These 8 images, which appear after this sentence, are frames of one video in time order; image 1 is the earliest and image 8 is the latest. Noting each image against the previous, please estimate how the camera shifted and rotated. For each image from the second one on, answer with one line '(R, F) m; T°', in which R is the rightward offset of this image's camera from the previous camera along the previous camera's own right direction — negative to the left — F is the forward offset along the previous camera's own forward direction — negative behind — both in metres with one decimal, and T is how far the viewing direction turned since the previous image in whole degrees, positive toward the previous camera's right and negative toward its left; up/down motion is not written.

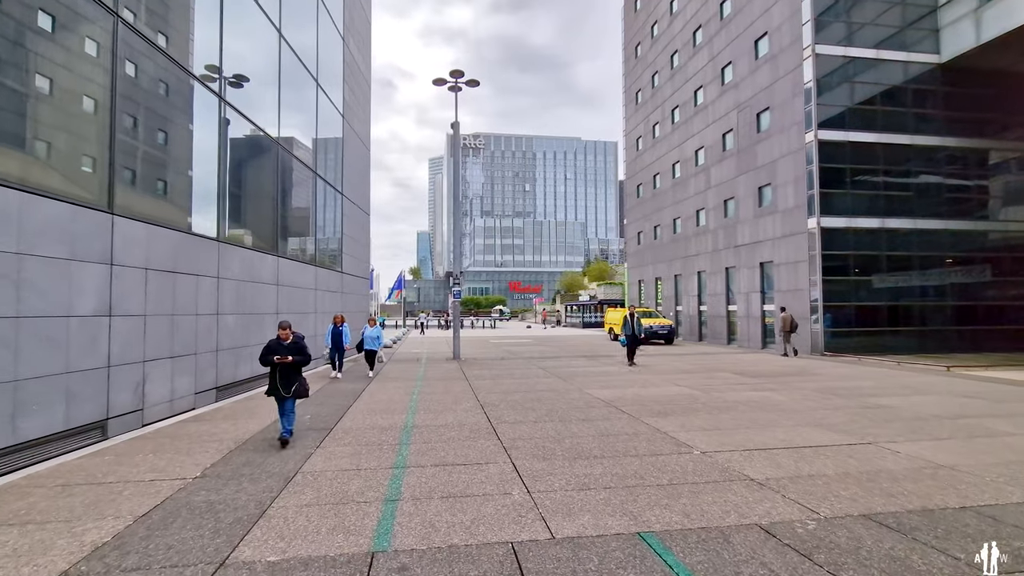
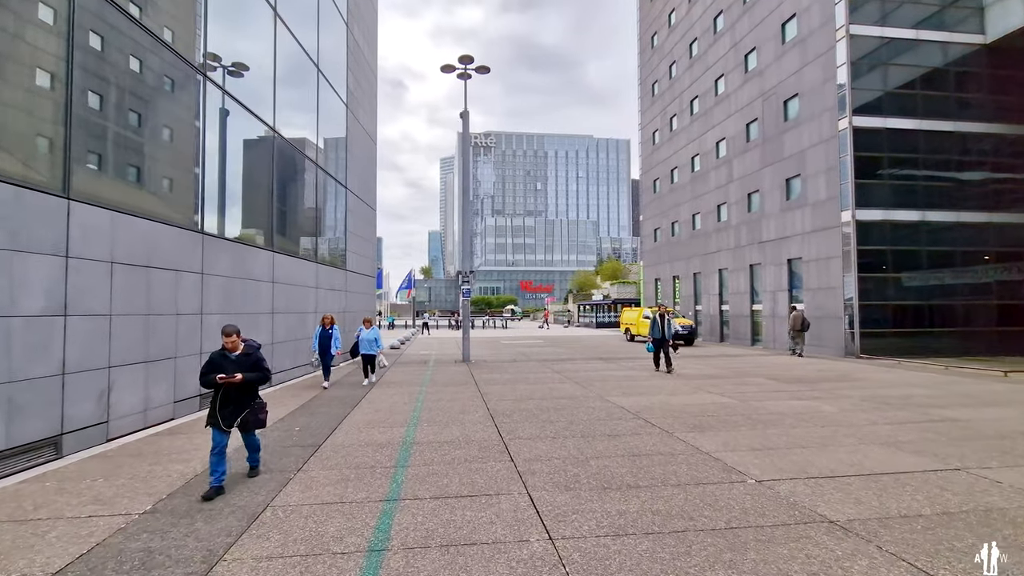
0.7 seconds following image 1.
(-0.1, +1.1) m; -1°
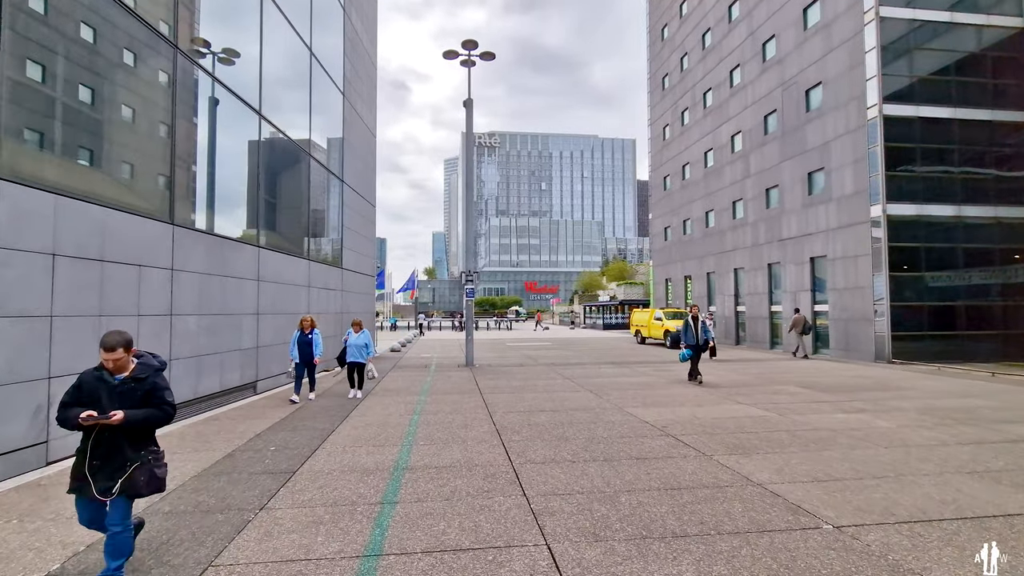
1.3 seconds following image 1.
(-0.1, +1.1) m; 0°
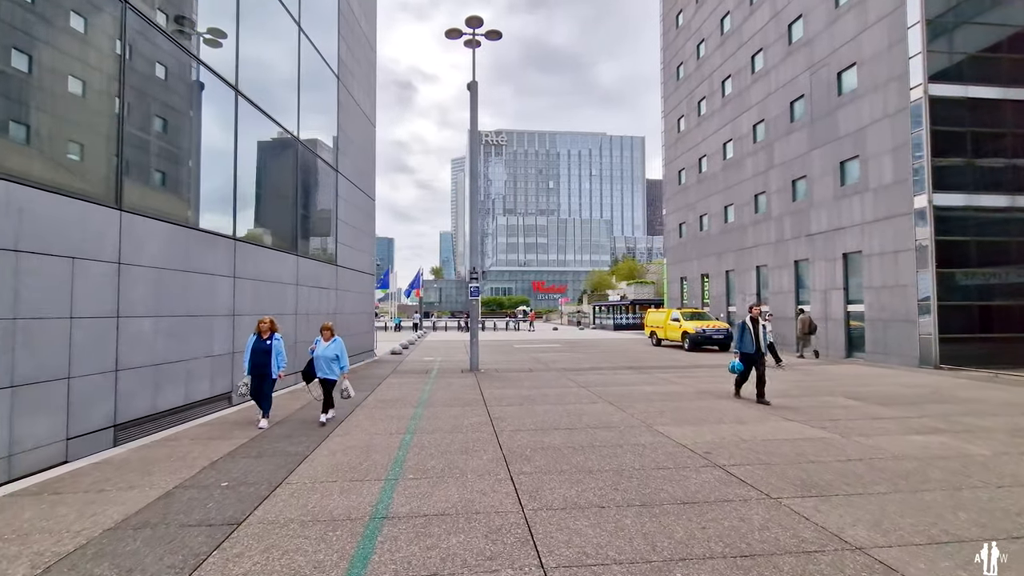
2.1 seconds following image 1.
(0.0, +1.4) m; -1°
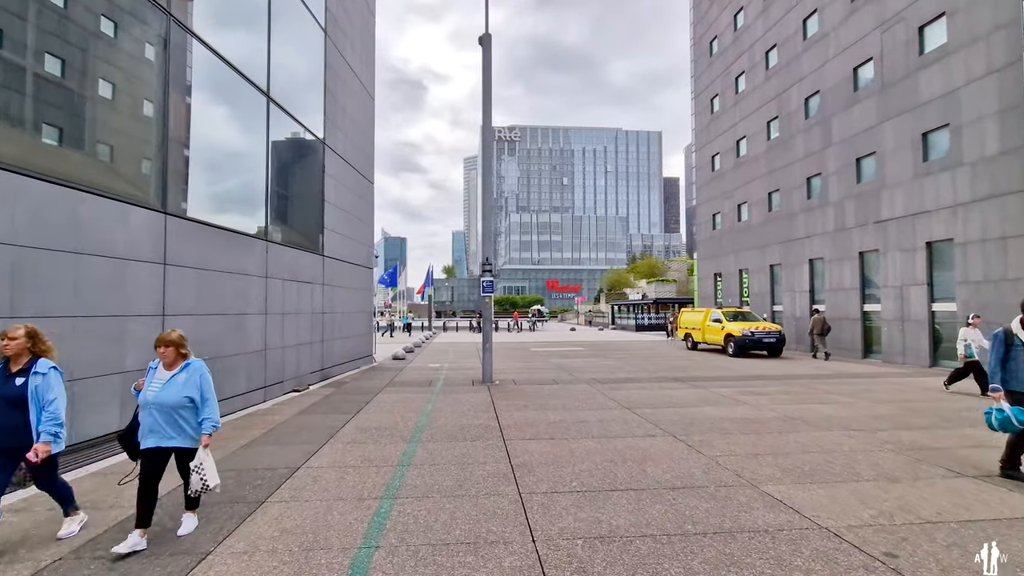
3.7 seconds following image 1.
(-0.2, +2.8) m; -1°
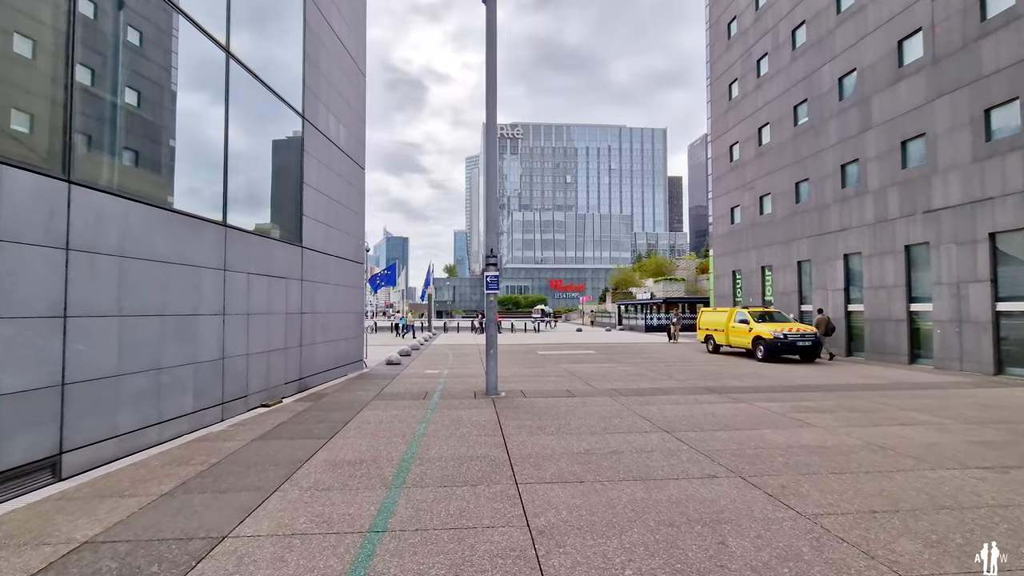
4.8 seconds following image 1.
(-0.1, +1.9) m; 0°
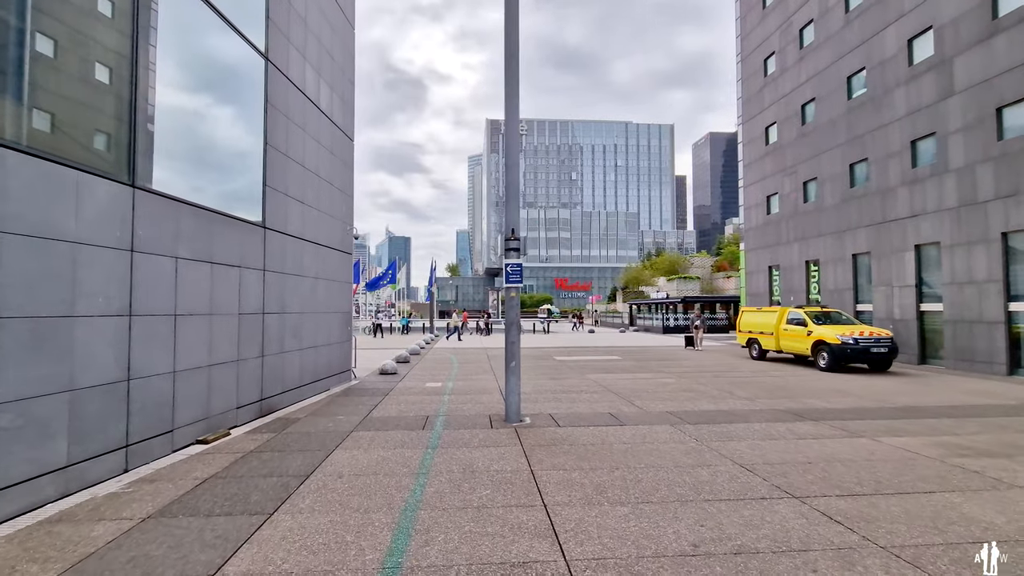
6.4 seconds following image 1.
(-0.4, +2.8) m; 0°
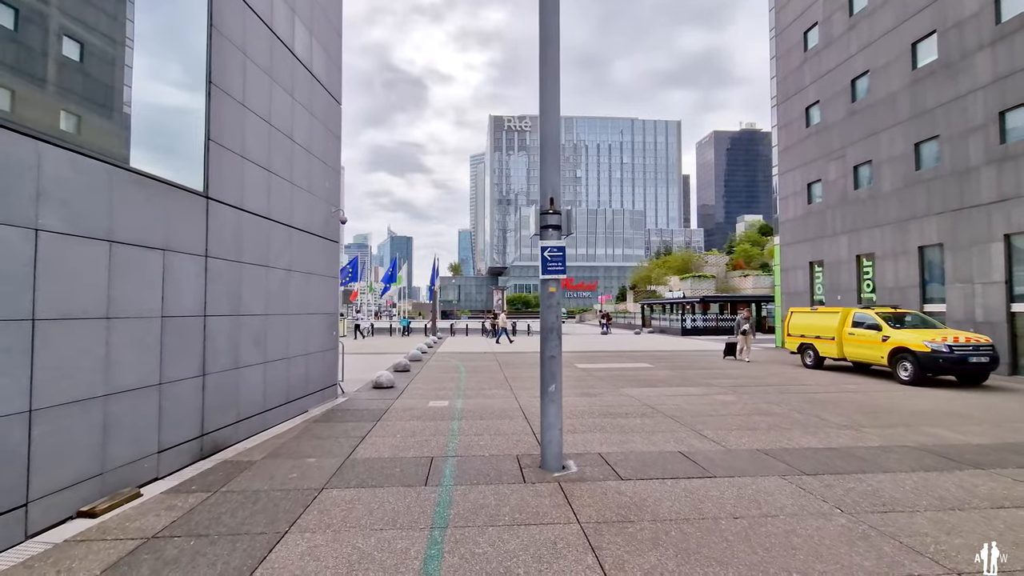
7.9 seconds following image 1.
(-0.4, +2.5) m; 0°
